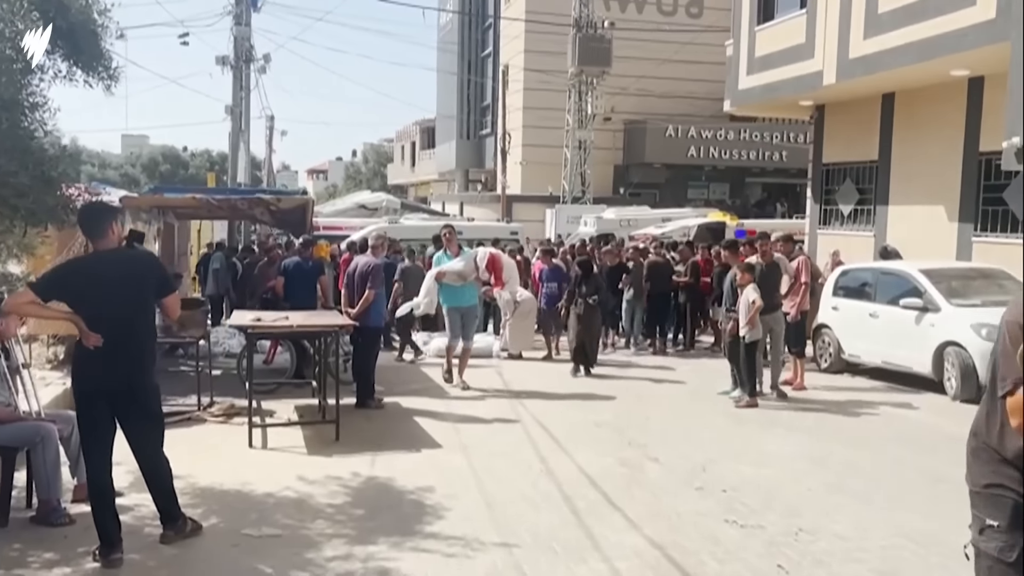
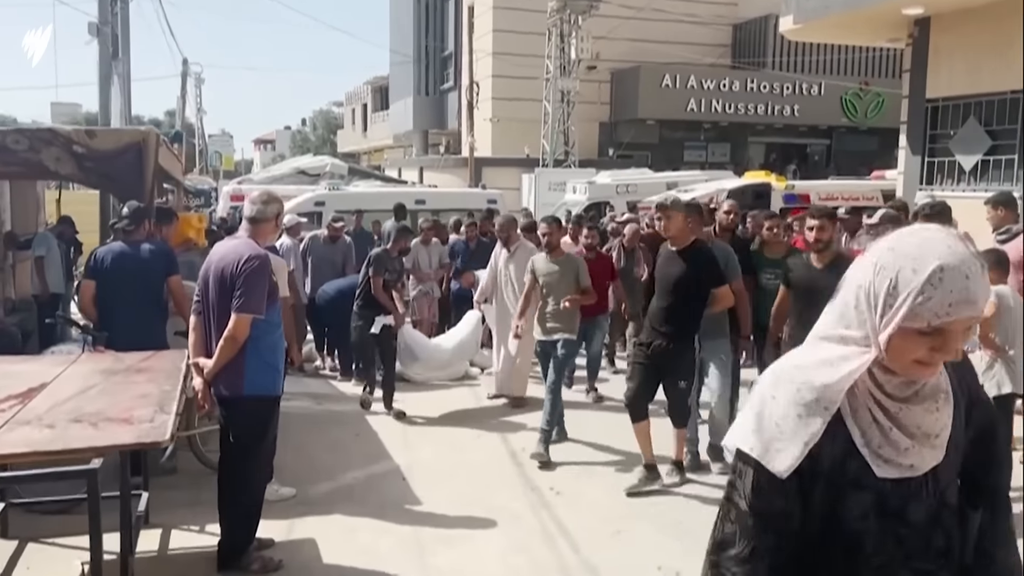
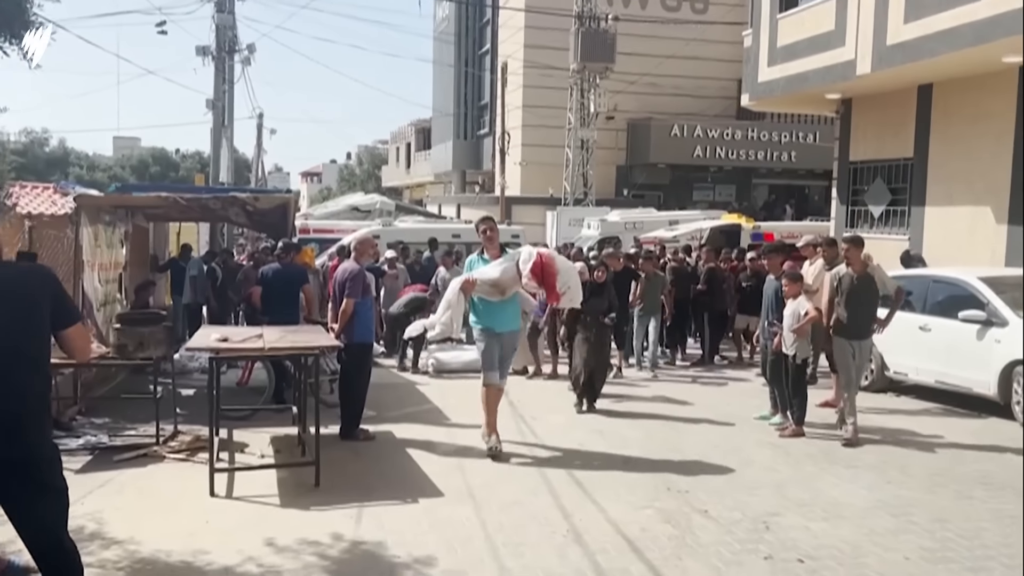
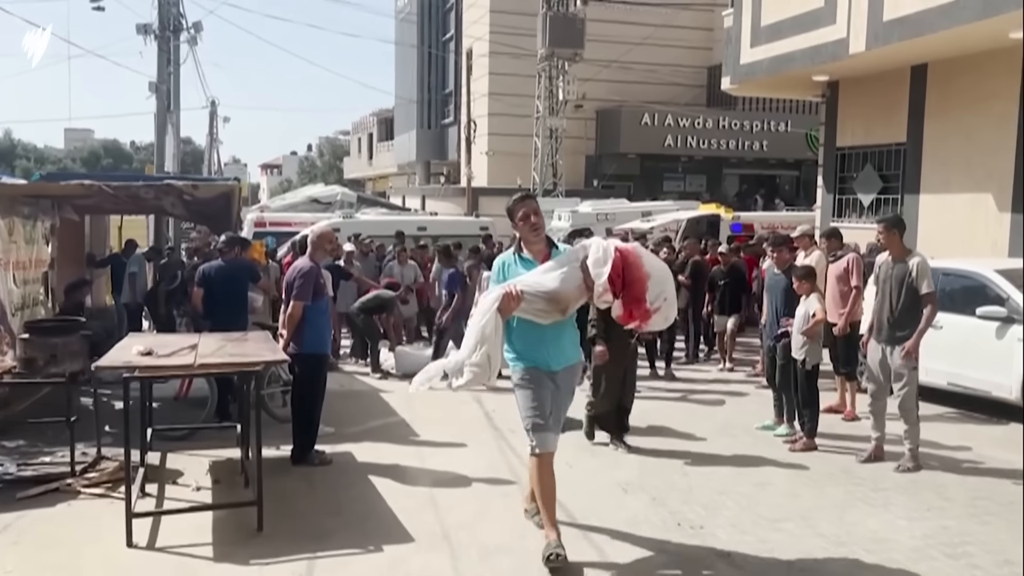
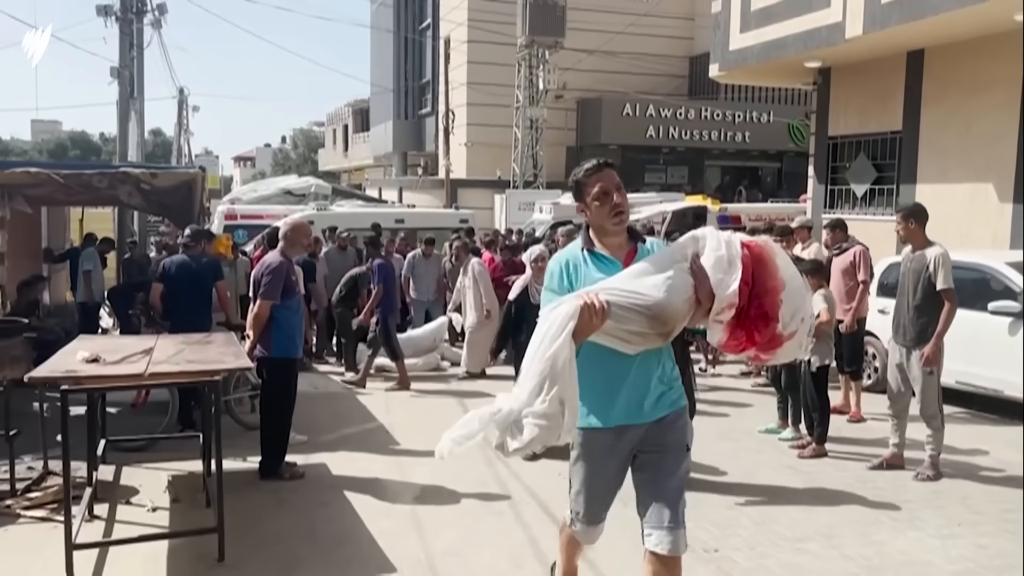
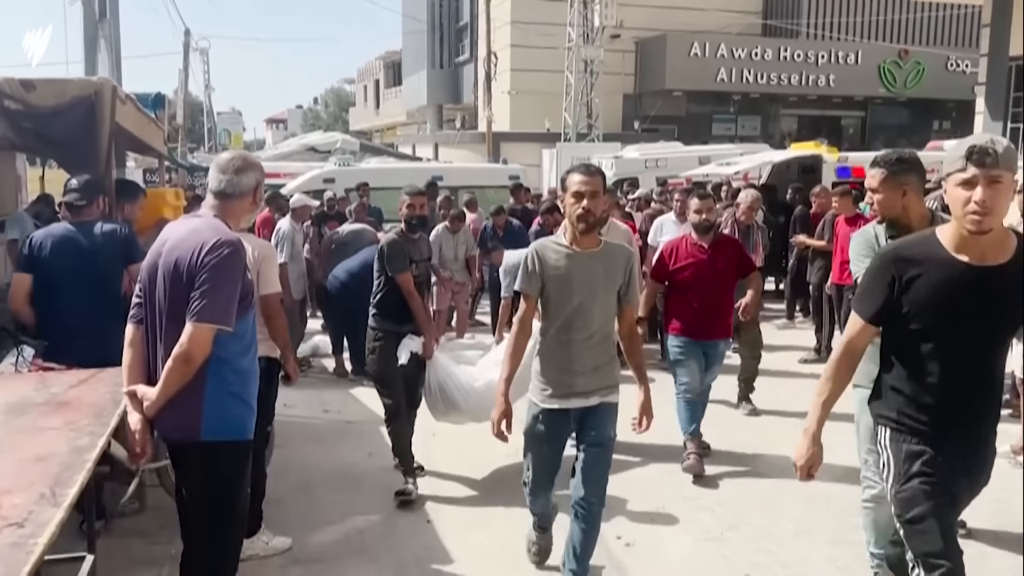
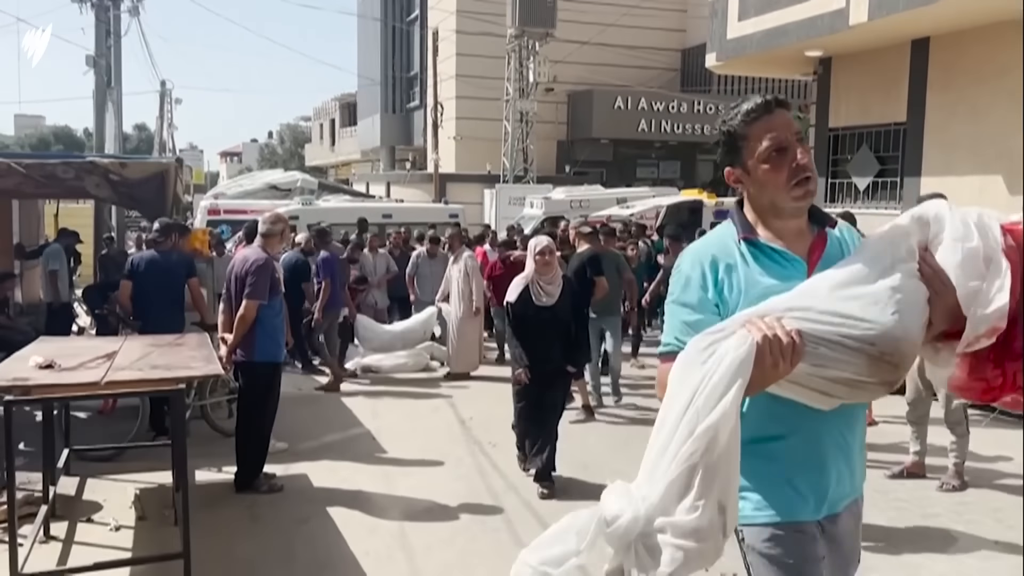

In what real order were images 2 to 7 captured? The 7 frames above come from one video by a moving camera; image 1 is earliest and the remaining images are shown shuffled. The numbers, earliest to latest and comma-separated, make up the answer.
3, 4, 5, 7, 2, 6
